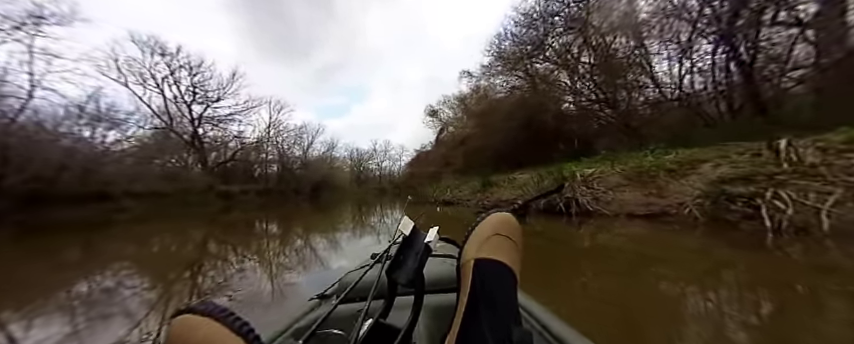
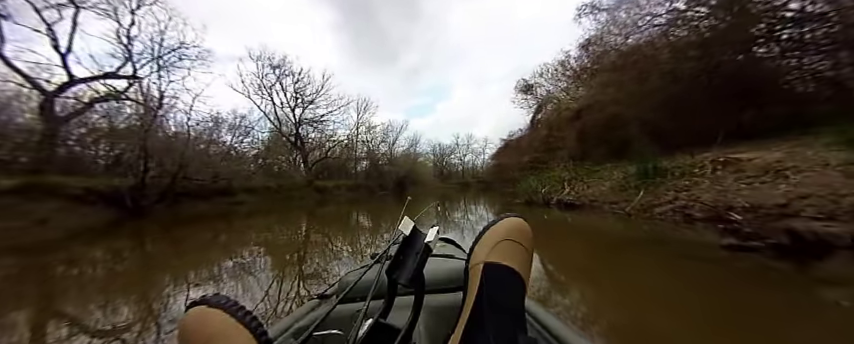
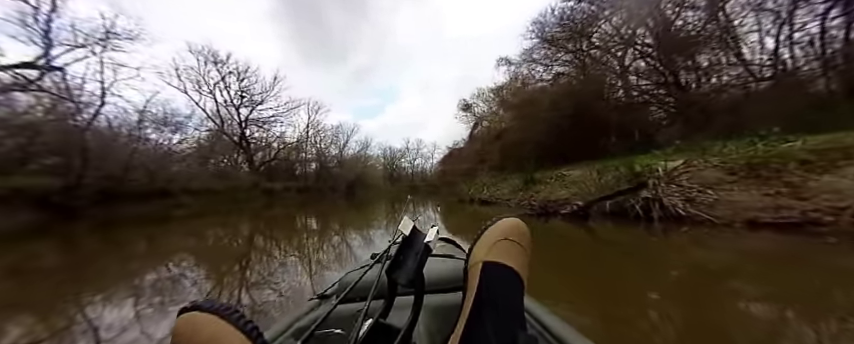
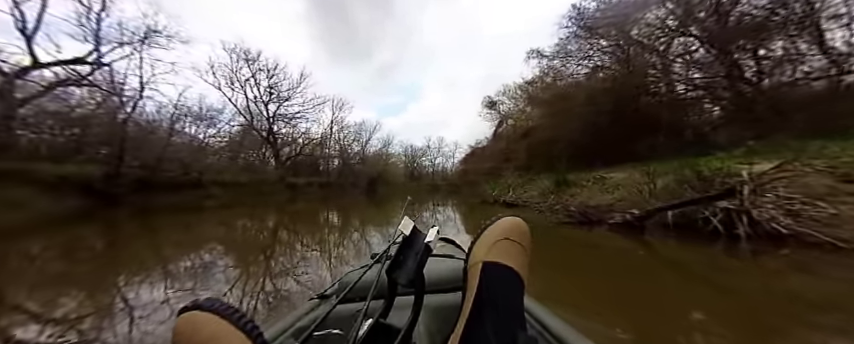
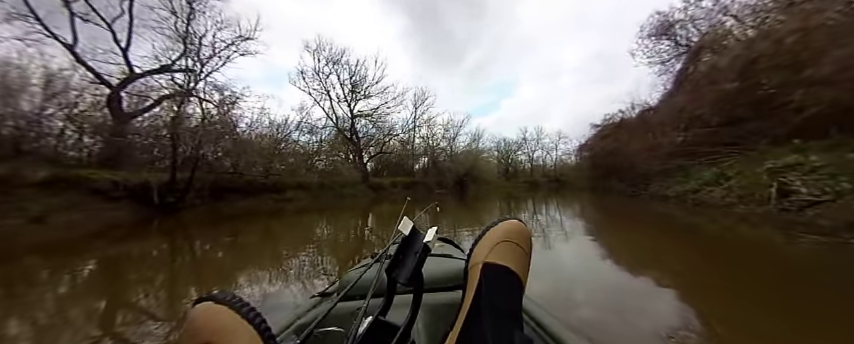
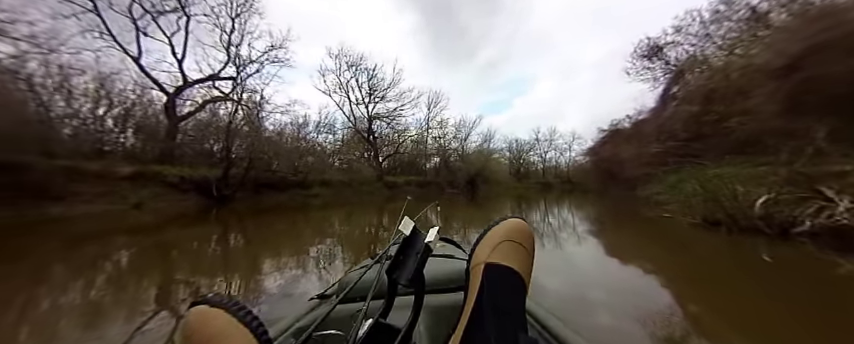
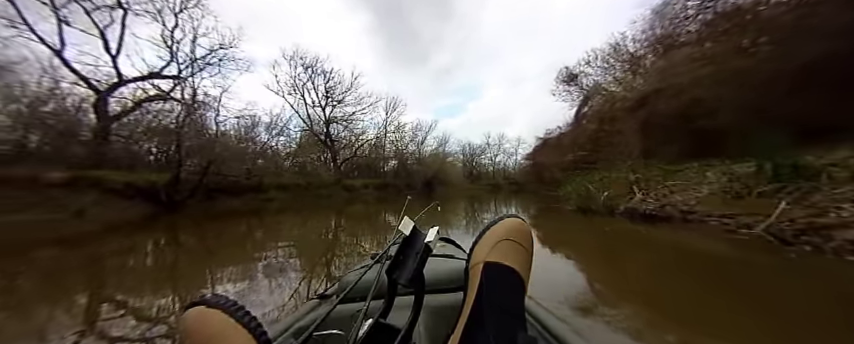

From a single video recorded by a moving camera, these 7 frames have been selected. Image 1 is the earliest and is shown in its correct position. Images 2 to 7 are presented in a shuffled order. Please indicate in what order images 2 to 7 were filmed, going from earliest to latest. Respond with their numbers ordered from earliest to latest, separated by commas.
3, 4, 2, 7, 6, 5
